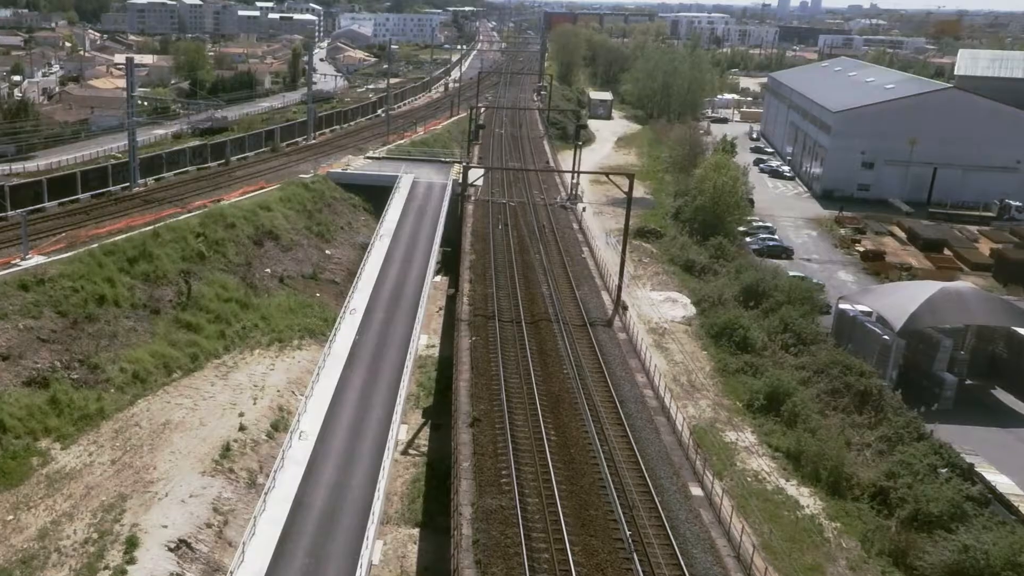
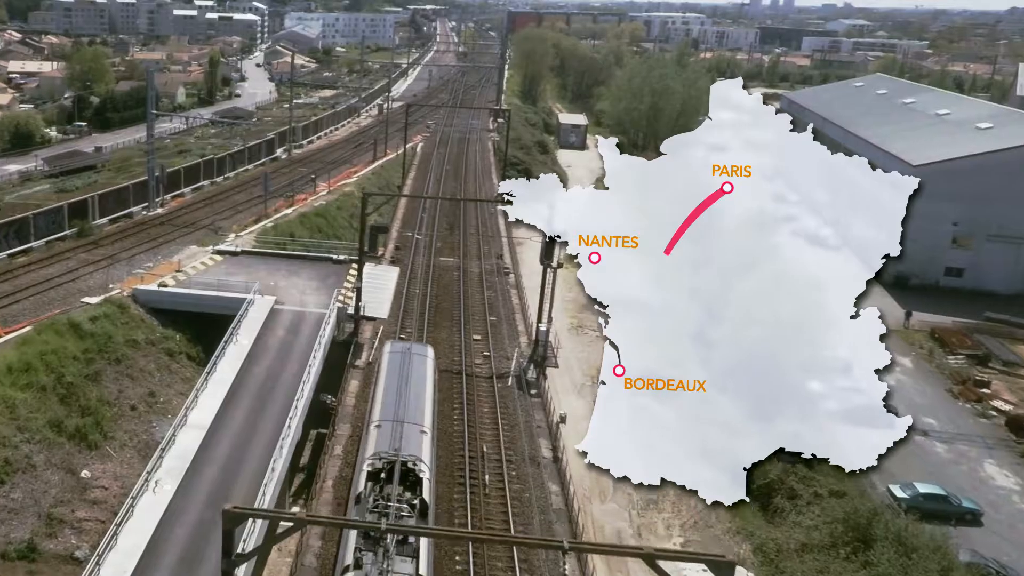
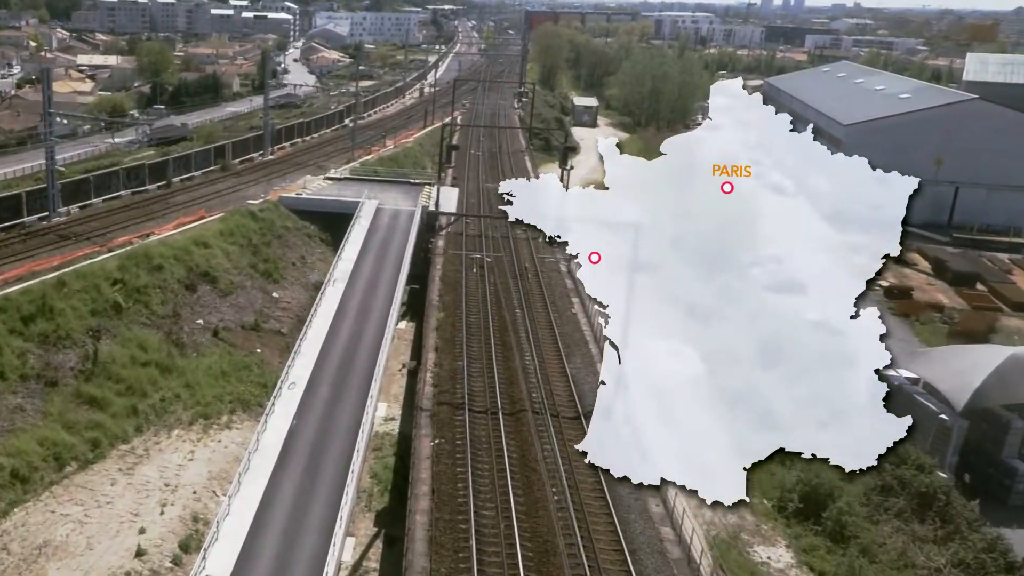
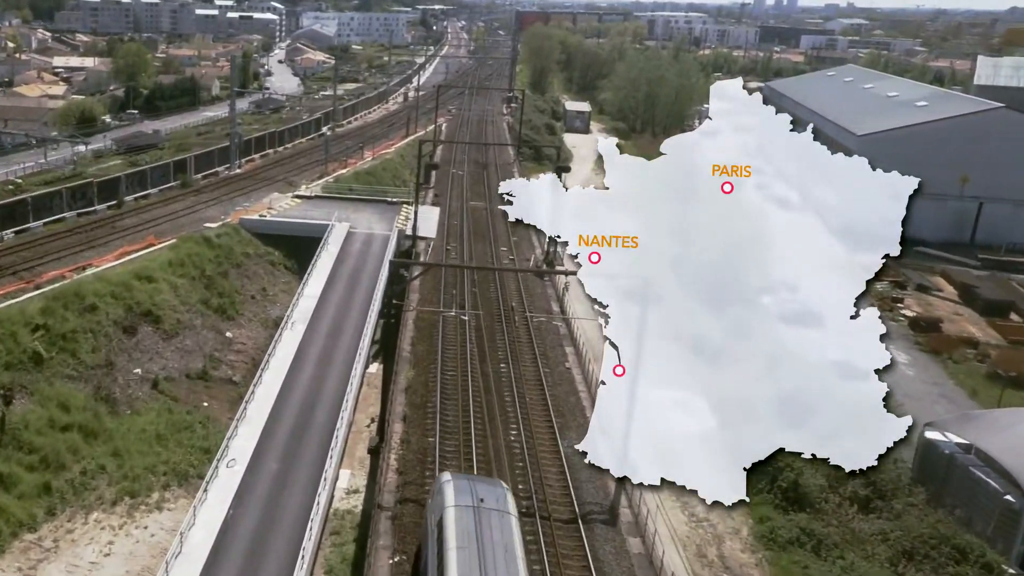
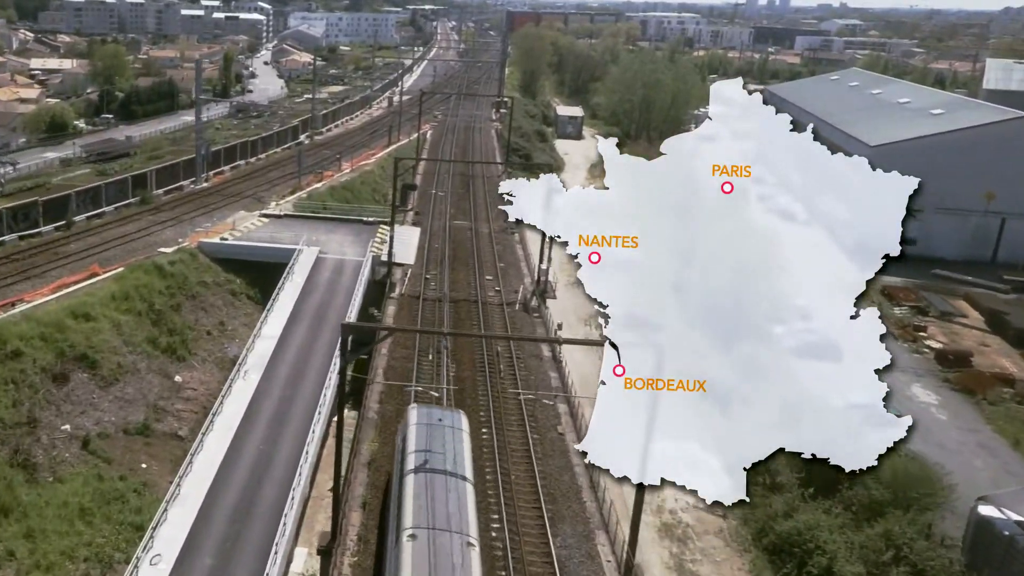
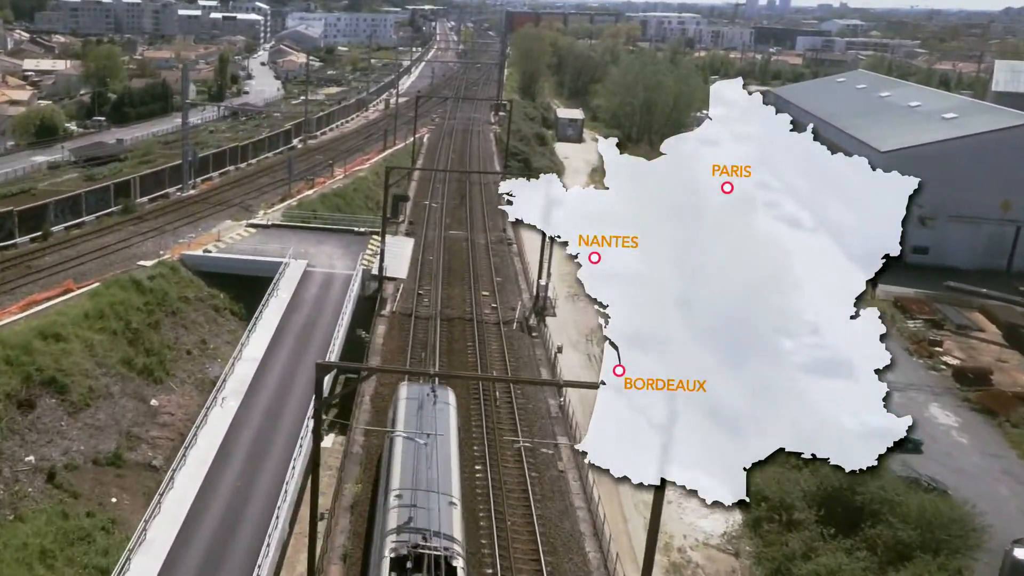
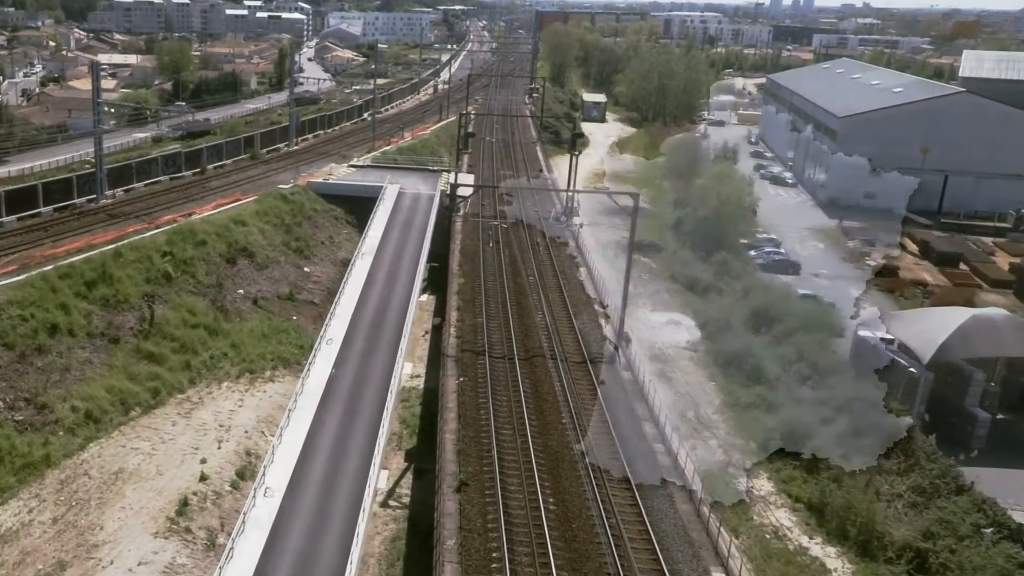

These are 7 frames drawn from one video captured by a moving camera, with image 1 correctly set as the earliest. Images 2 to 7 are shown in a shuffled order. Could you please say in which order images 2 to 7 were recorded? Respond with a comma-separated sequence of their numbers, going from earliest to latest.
7, 3, 4, 5, 6, 2
